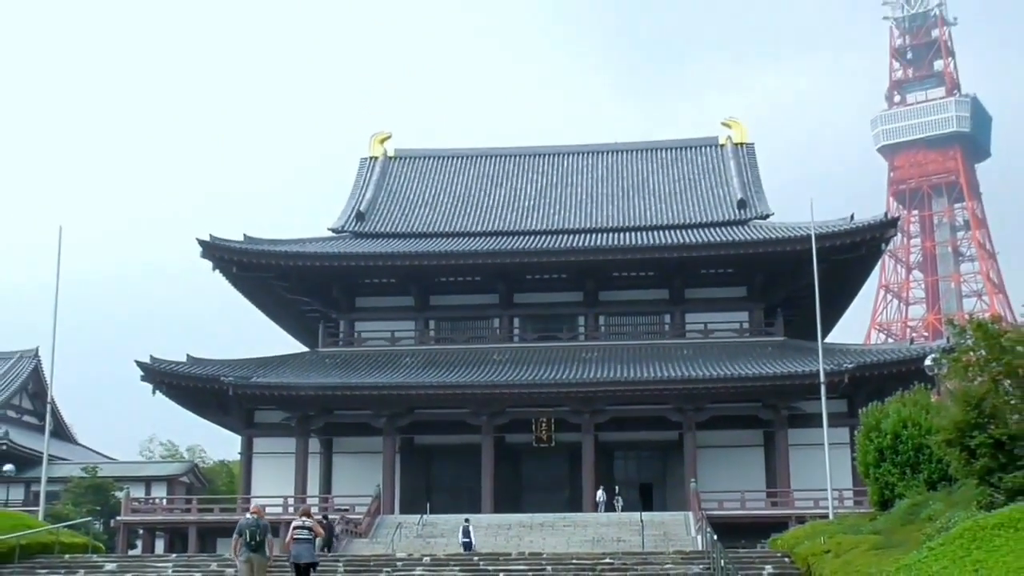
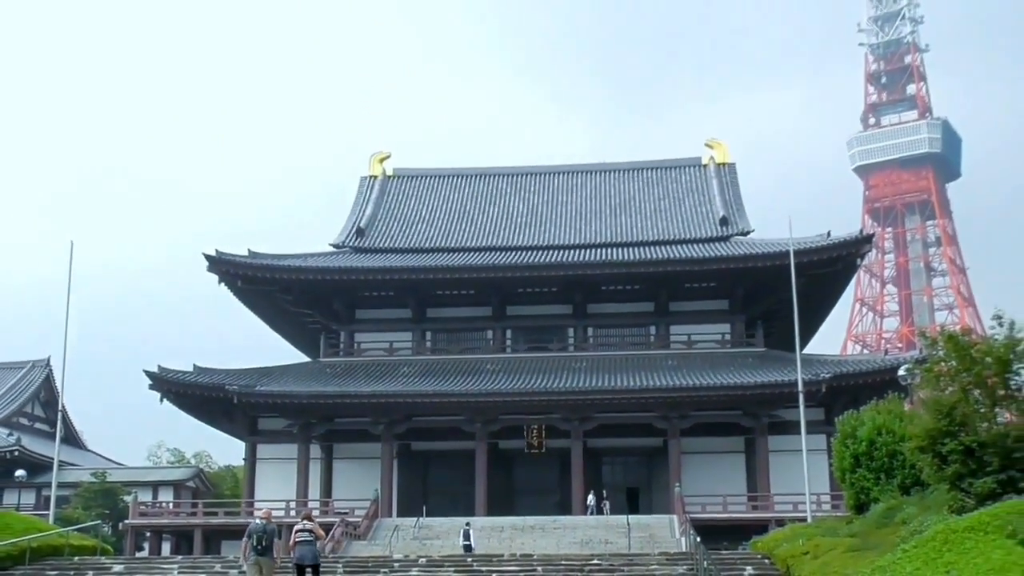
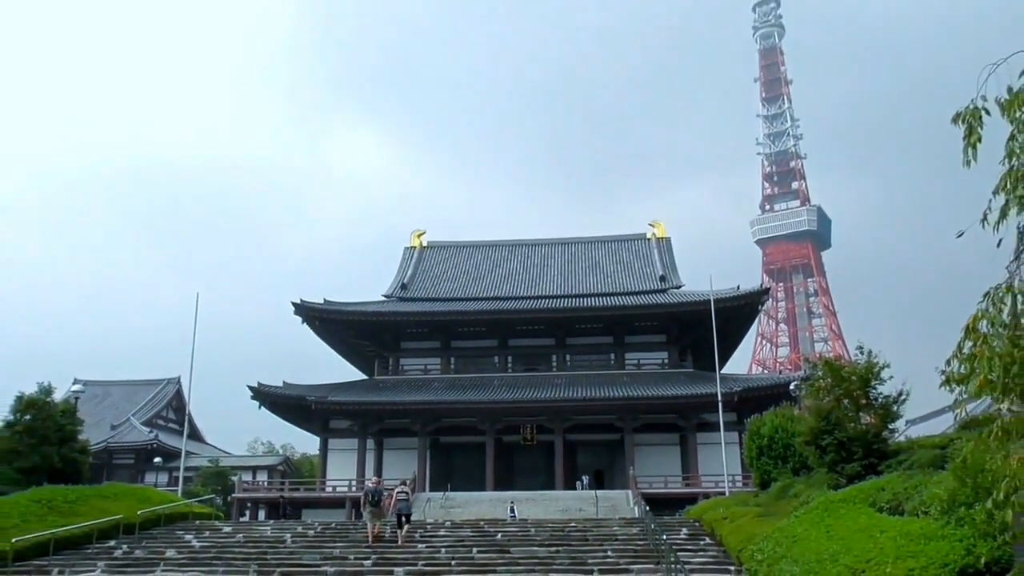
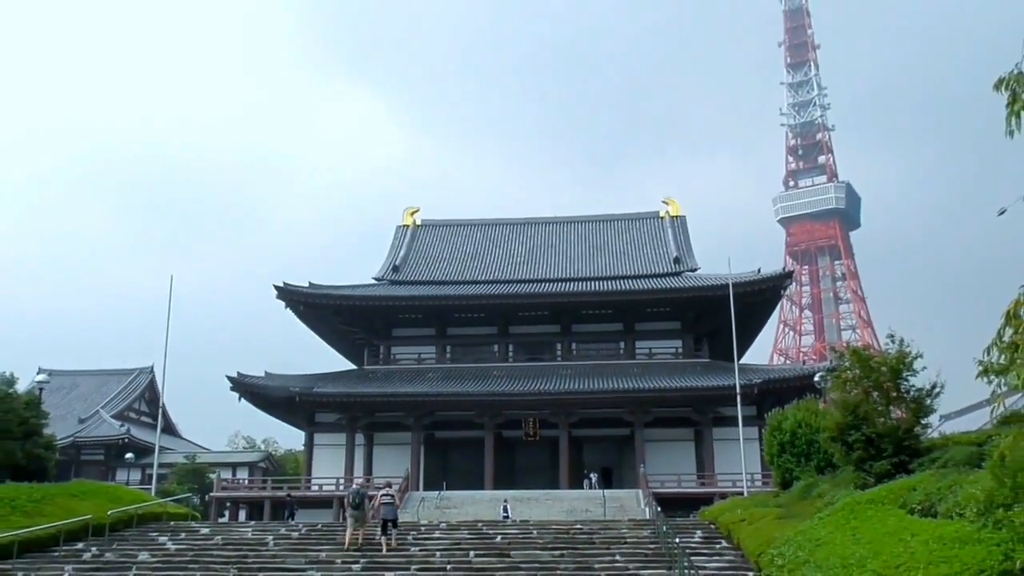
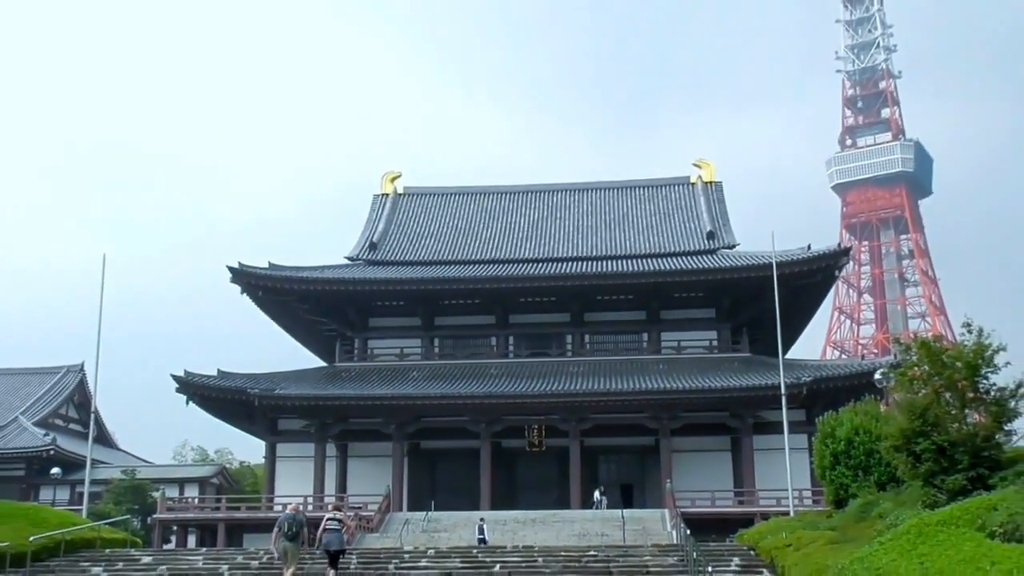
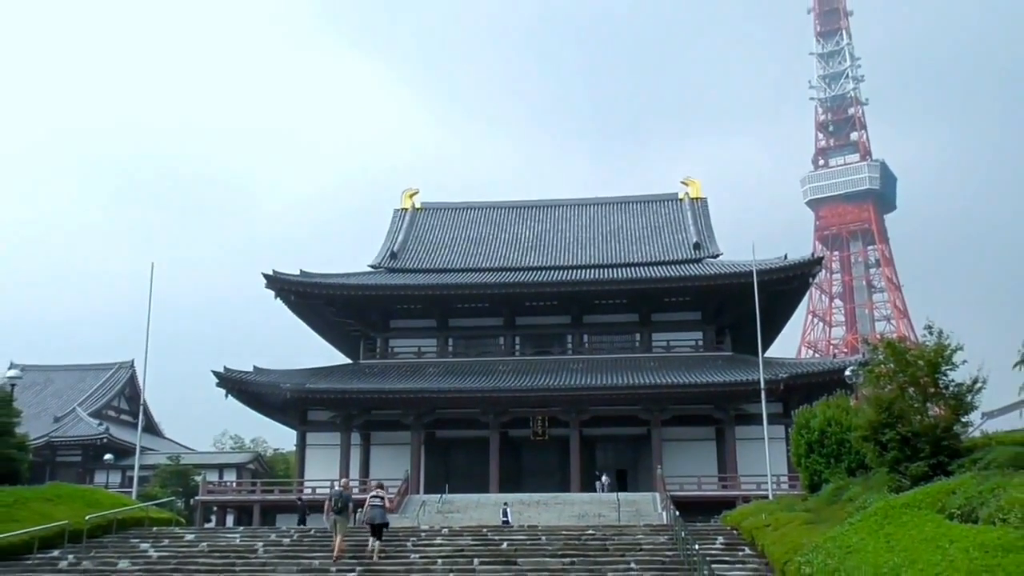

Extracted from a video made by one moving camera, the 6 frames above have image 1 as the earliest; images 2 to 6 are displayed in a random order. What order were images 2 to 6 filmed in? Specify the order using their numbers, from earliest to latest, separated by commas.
2, 5, 6, 4, 3
